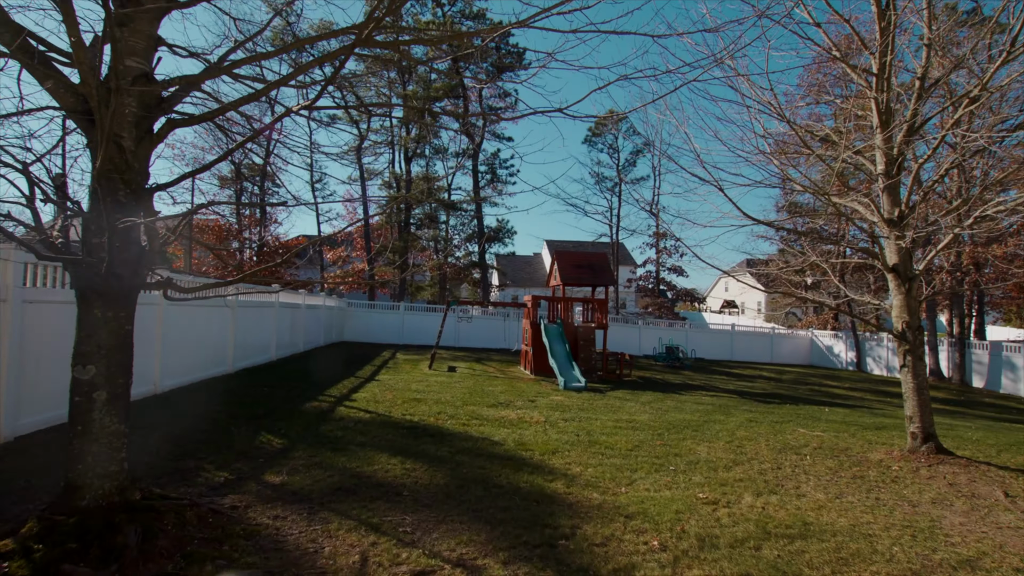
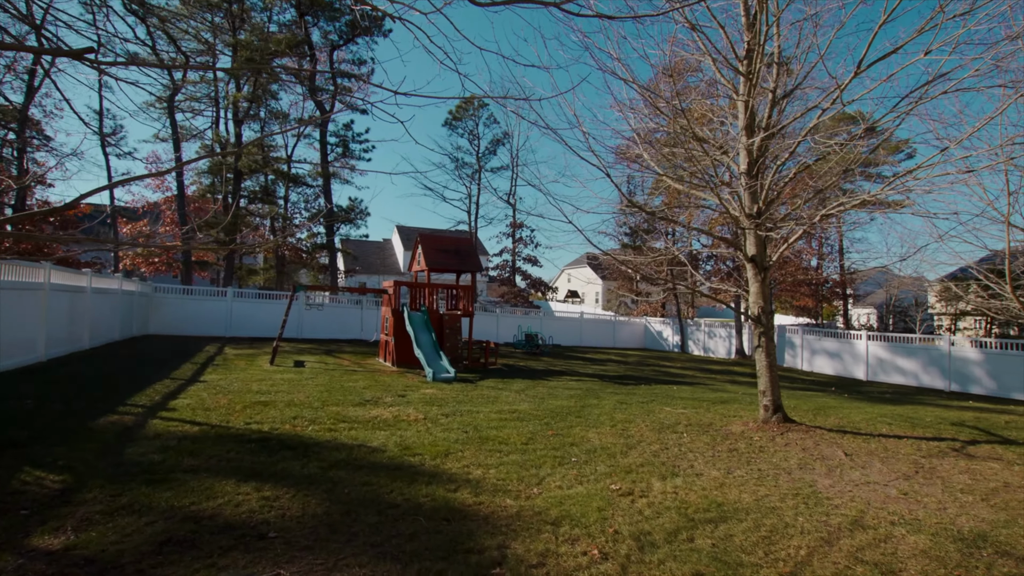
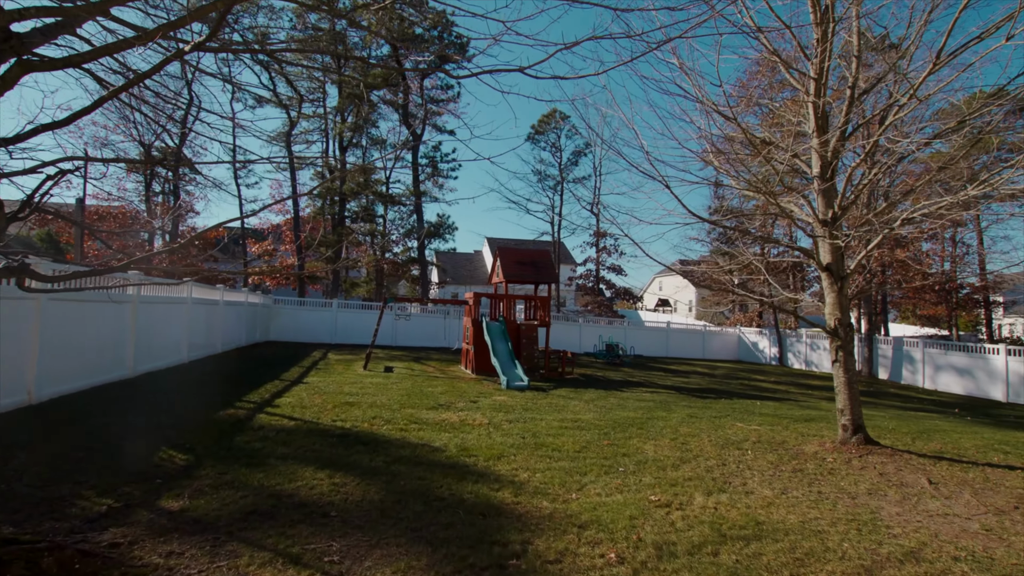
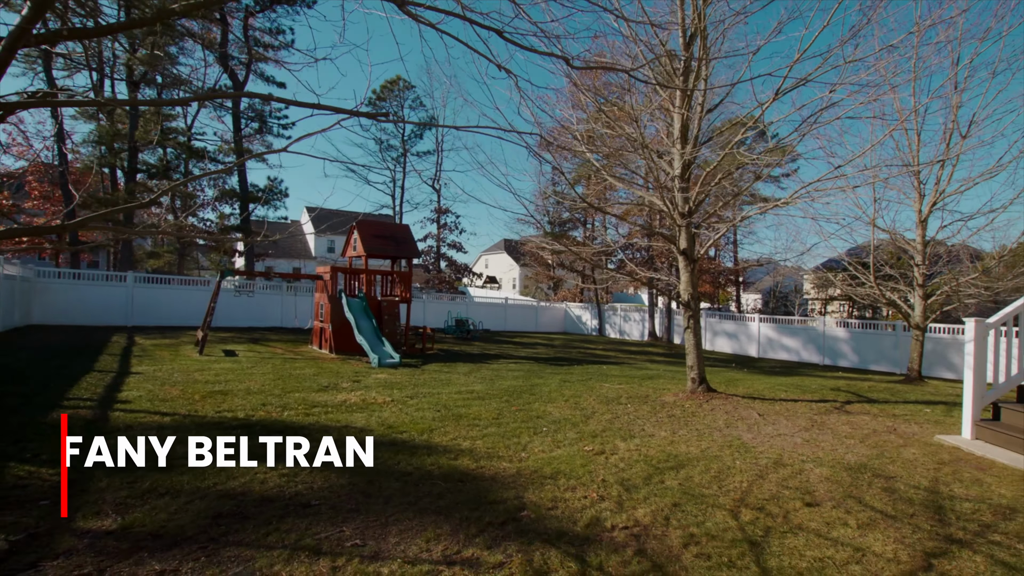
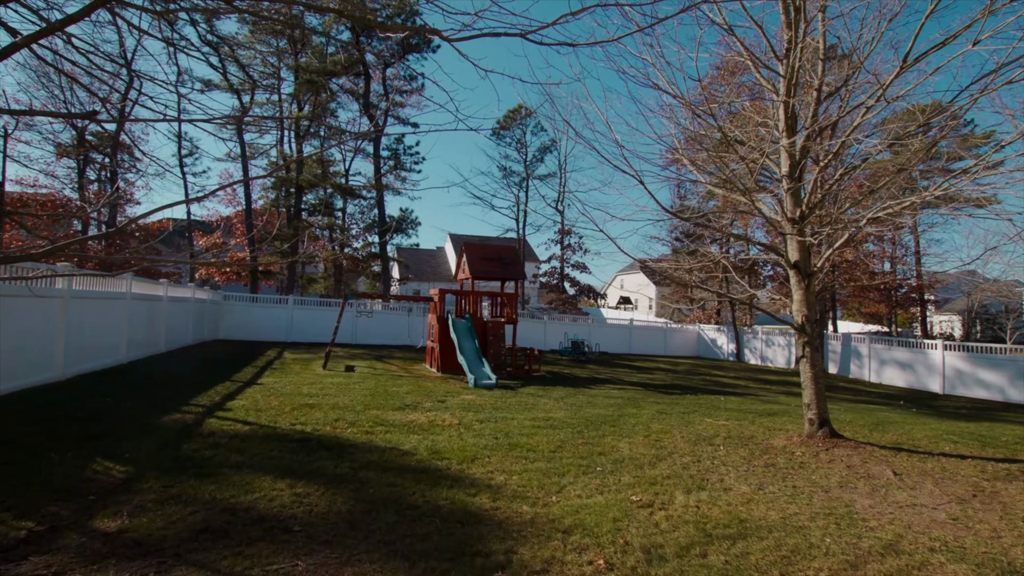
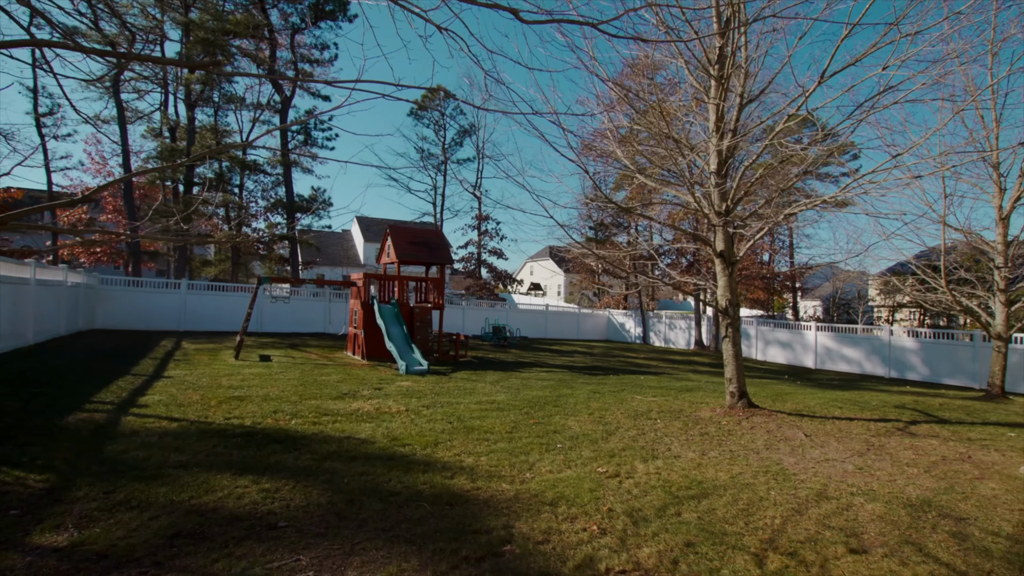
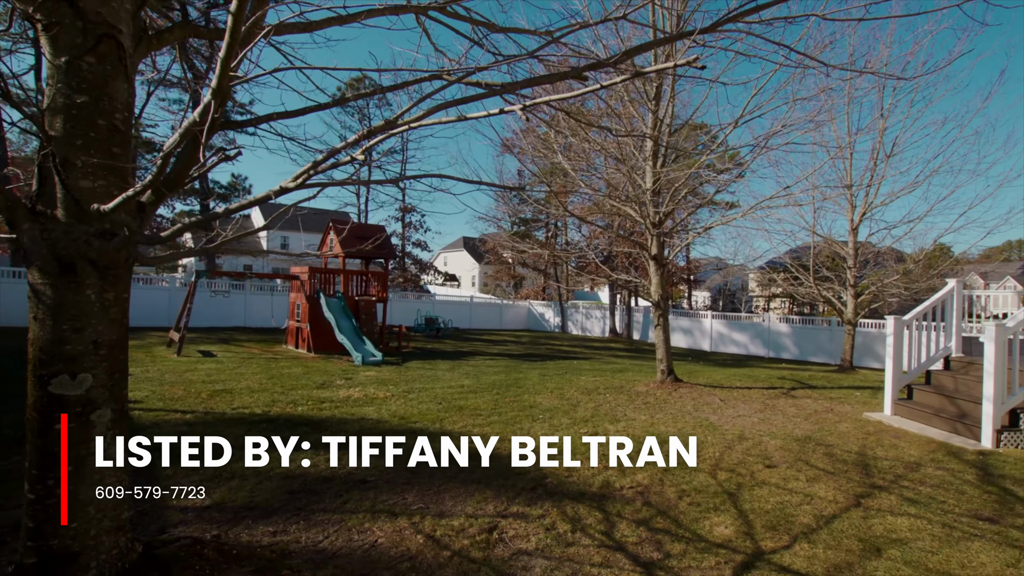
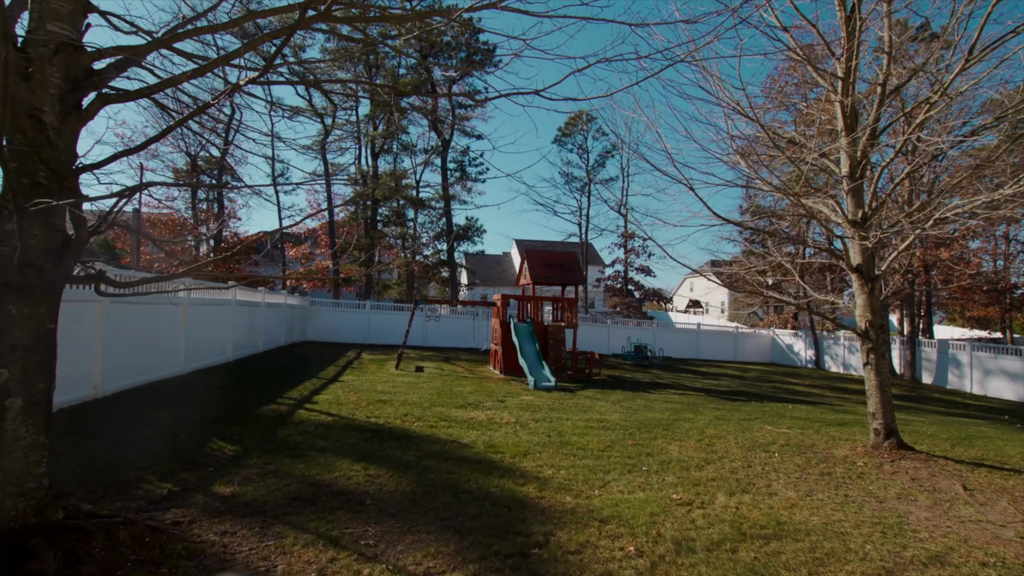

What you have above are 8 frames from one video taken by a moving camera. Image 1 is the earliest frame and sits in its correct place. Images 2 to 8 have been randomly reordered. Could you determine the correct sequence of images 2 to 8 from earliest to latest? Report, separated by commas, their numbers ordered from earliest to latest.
8, 3, 5, 2, 6, 4, 7
